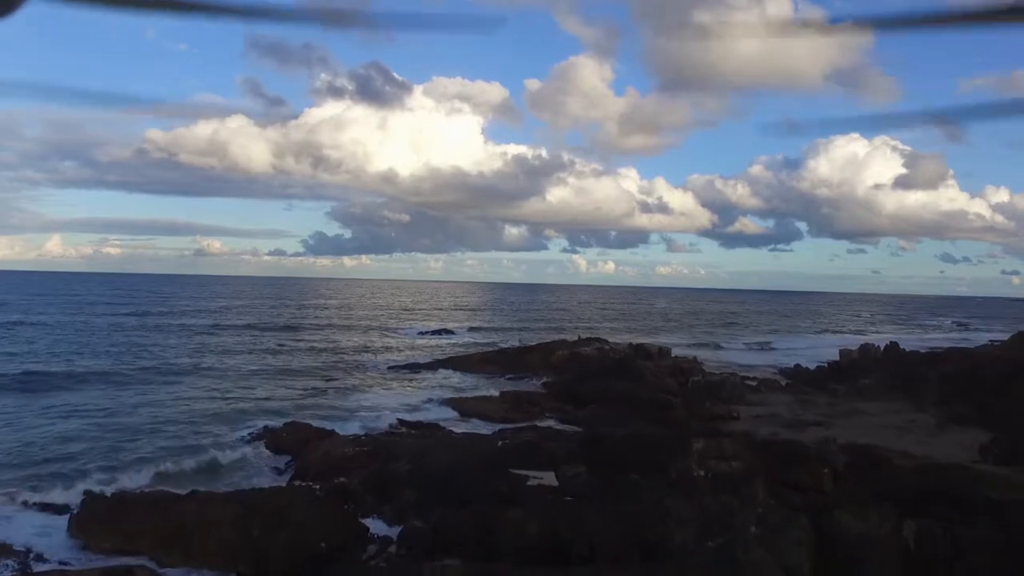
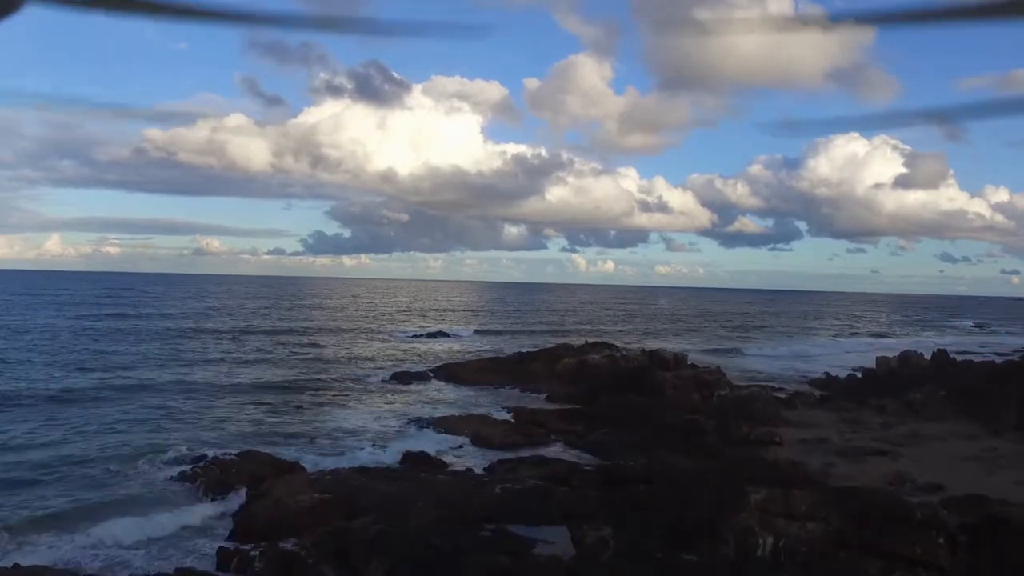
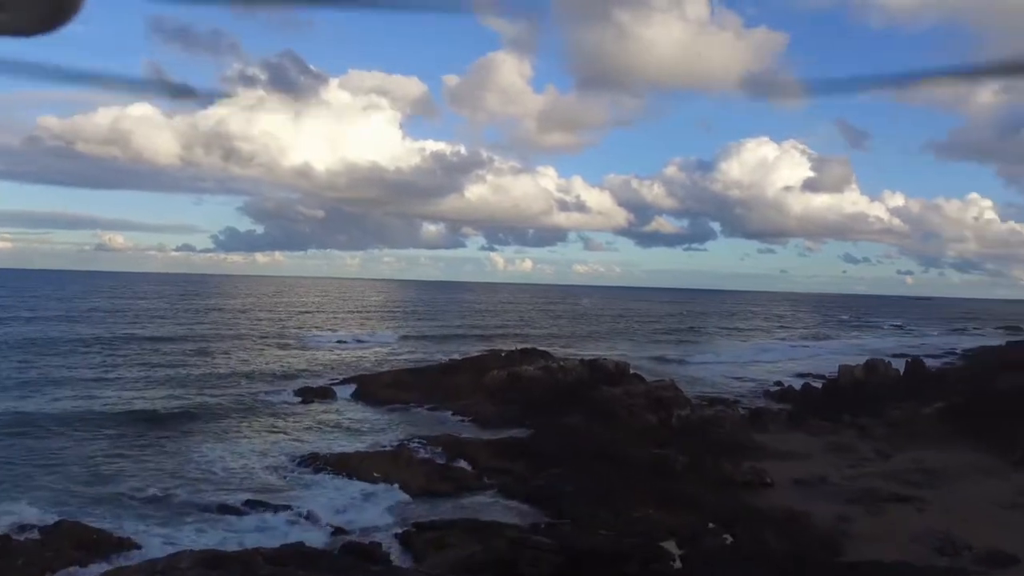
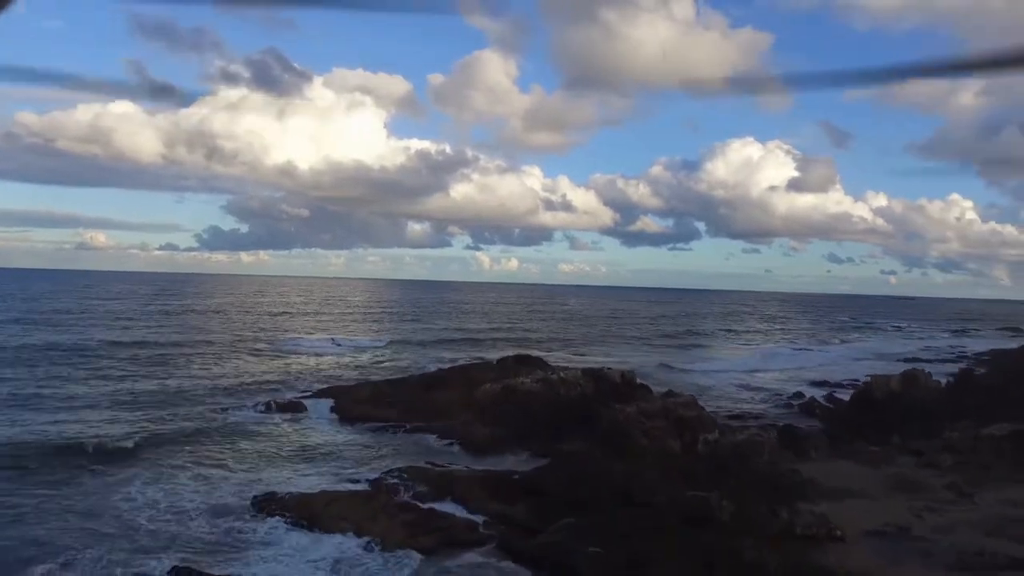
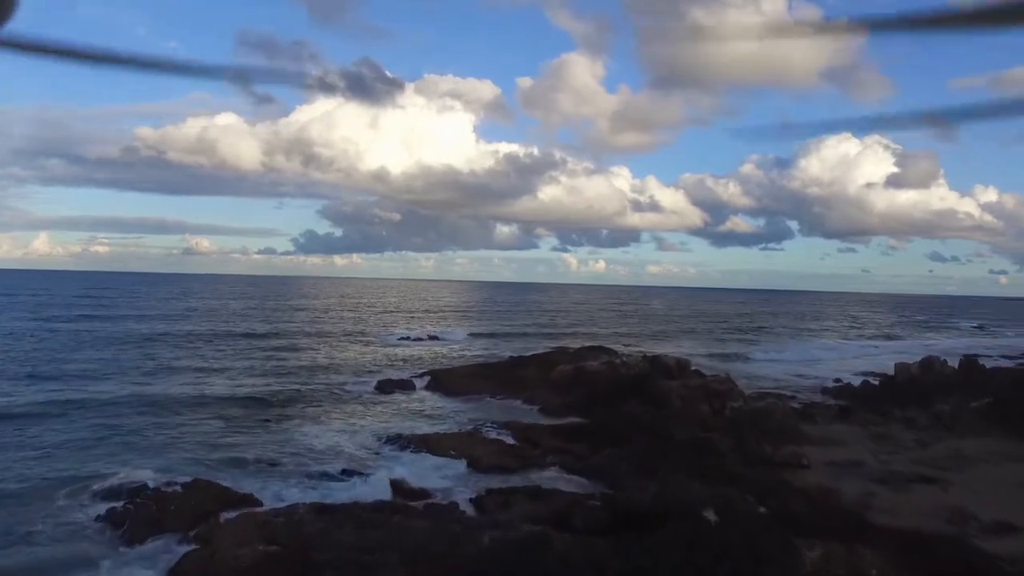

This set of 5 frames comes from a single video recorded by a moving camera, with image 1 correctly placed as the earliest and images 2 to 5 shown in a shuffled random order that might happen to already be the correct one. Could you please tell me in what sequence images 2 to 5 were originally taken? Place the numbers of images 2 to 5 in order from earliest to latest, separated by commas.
2, 5, 3, 4
